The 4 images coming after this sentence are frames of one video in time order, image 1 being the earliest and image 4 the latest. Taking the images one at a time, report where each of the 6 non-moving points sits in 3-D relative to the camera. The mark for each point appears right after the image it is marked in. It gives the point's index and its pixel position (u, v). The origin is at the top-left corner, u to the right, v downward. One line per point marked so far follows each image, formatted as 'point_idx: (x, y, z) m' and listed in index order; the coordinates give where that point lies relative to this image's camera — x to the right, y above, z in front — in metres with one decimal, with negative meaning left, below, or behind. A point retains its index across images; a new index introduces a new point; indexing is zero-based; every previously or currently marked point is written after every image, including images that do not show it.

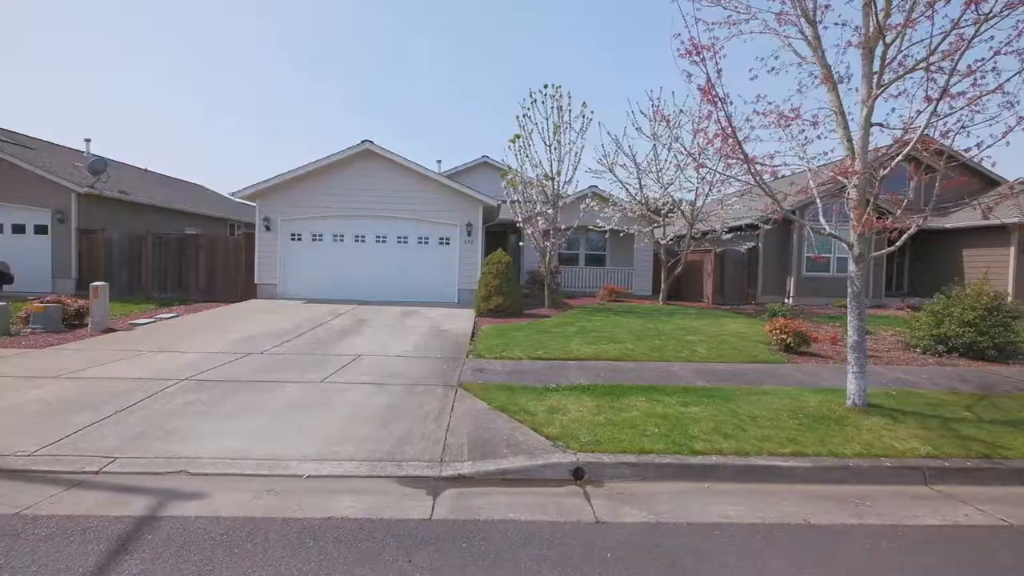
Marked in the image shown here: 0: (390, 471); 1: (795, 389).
0: (-0.5, -0.8, +4.3) m
1: (+1.9, -0.7, +6.5) m
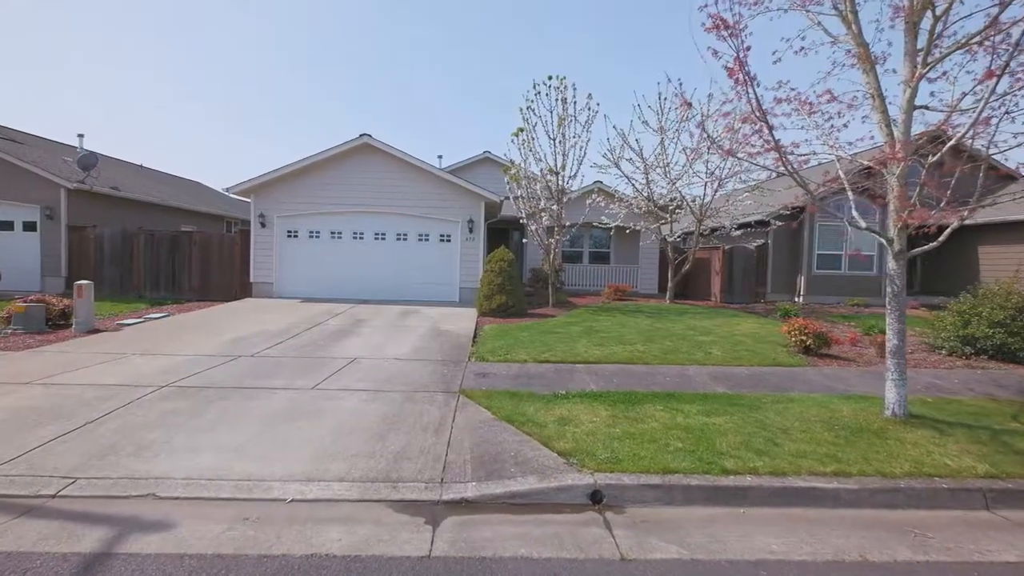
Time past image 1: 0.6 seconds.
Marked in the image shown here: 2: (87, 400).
0: (-0.5, -0.8, +3.8) m
1: (+1.9, -0.7, +6.0) m
2: (-2.4, -0.6, +5.7) m
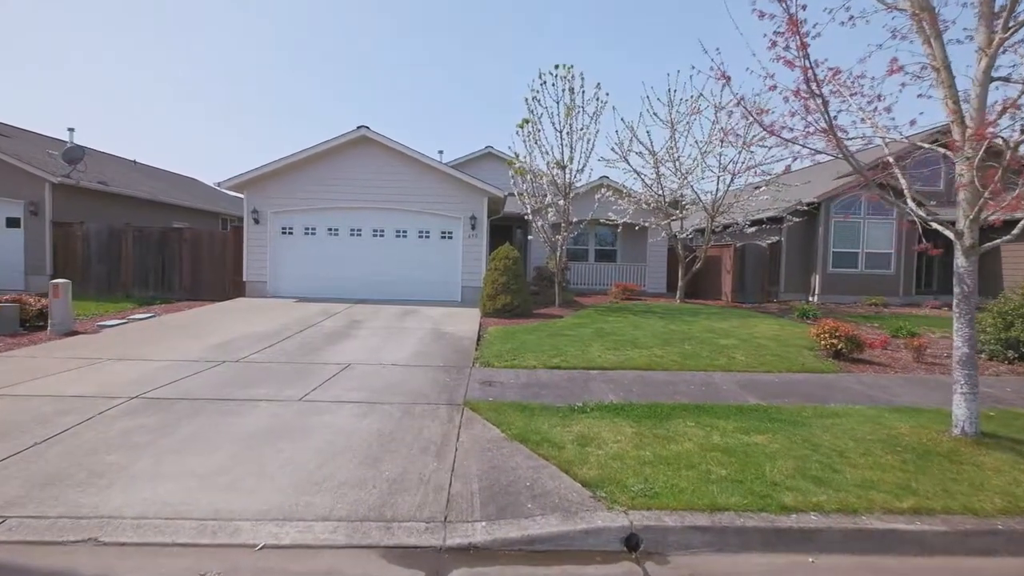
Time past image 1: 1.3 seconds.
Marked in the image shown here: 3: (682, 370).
0: (-0.4, -0.8, +3.1) m
1: (+2.0, -0.7, +5.4) m
2: (-2.4, -0.6, +5.1) m
3: (+1.3, -0.6, +7.5) m
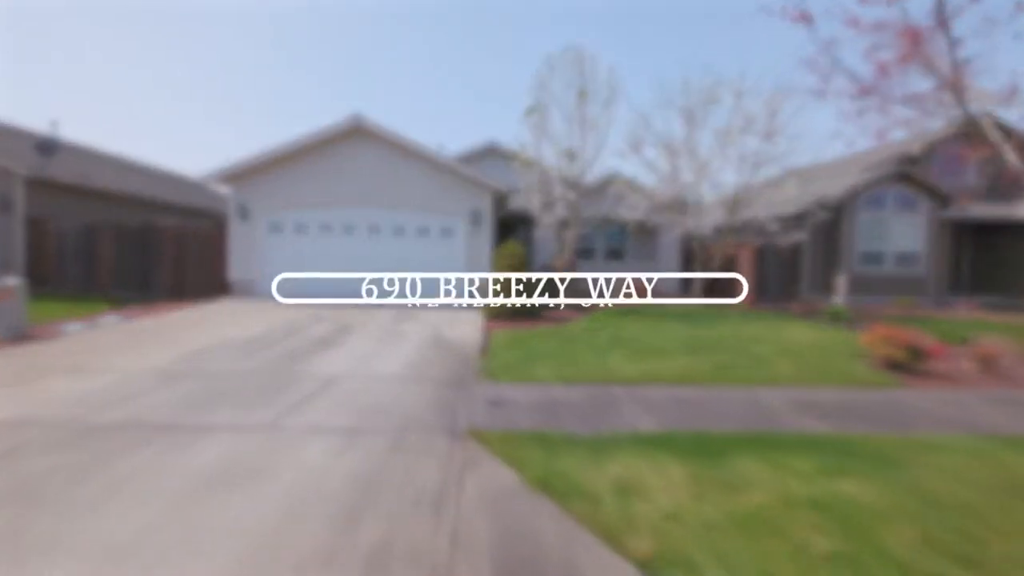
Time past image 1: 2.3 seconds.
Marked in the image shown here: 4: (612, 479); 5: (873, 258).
0: (-0.4, -0.8, +2.1) m
1: (+2.0, -0.7, +4.4) m
2: (-2.3, -0.7, +4.0) m
3: (+1.4, -0.6, +6.4) m
4: (+0.4, -0.7, +3.6) m
5: (+5.5, +0.5, +15.0) m
